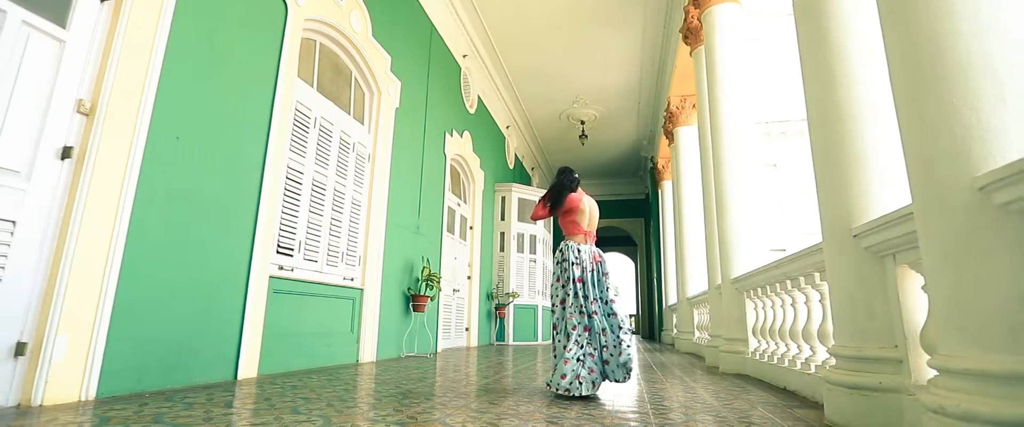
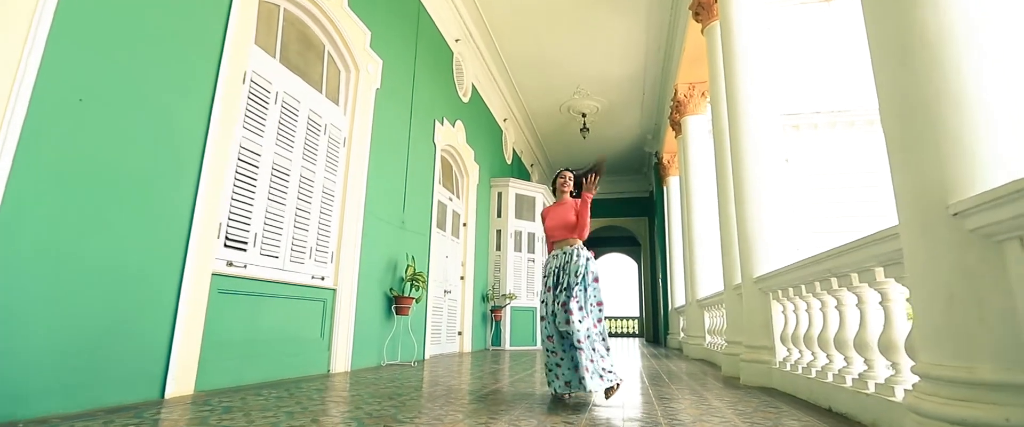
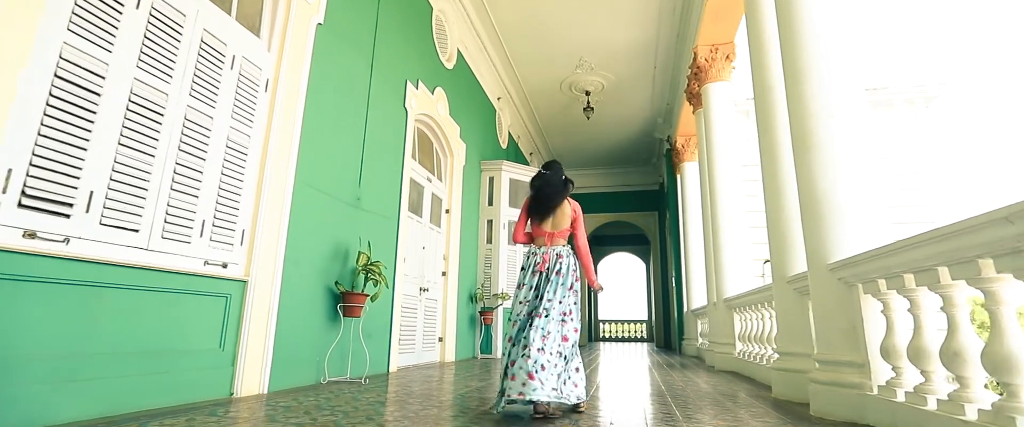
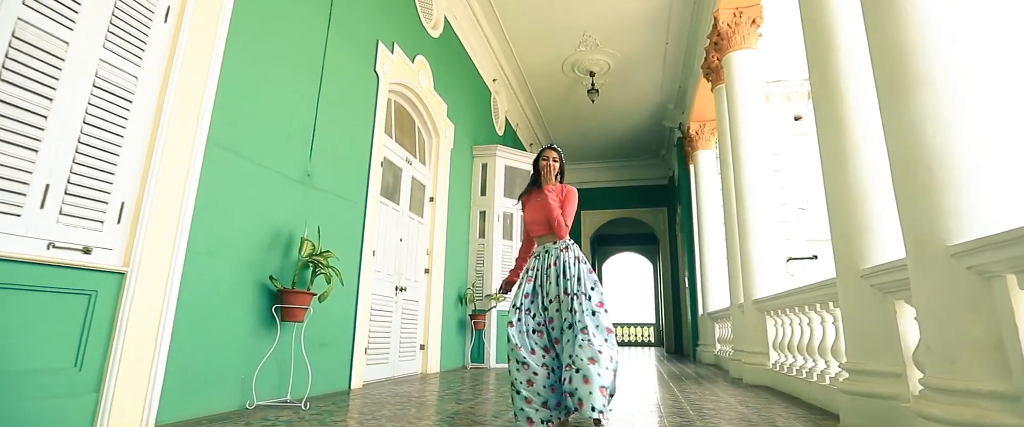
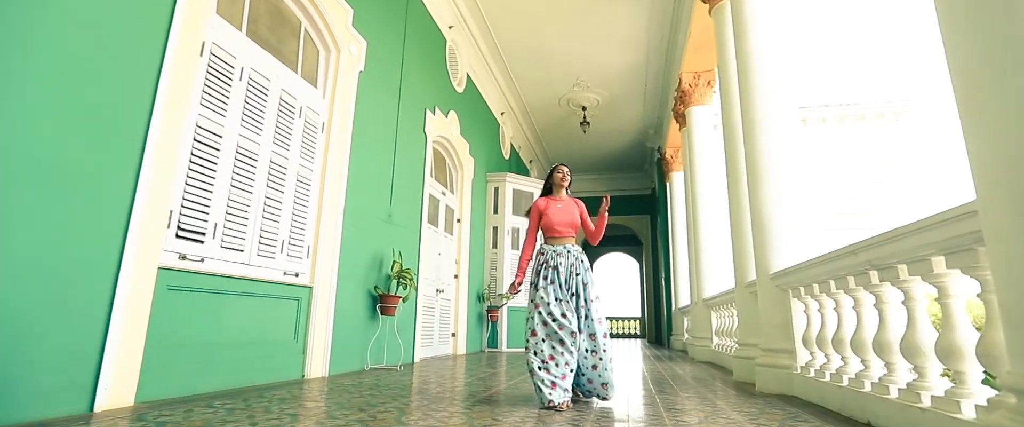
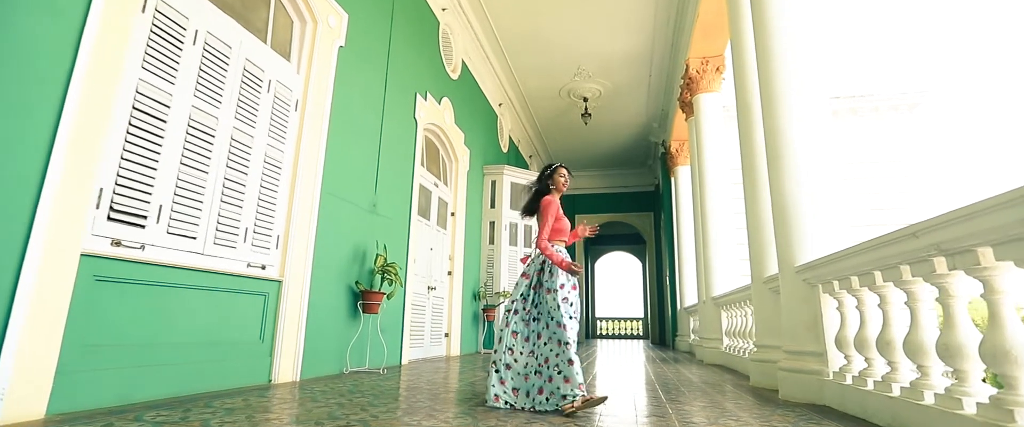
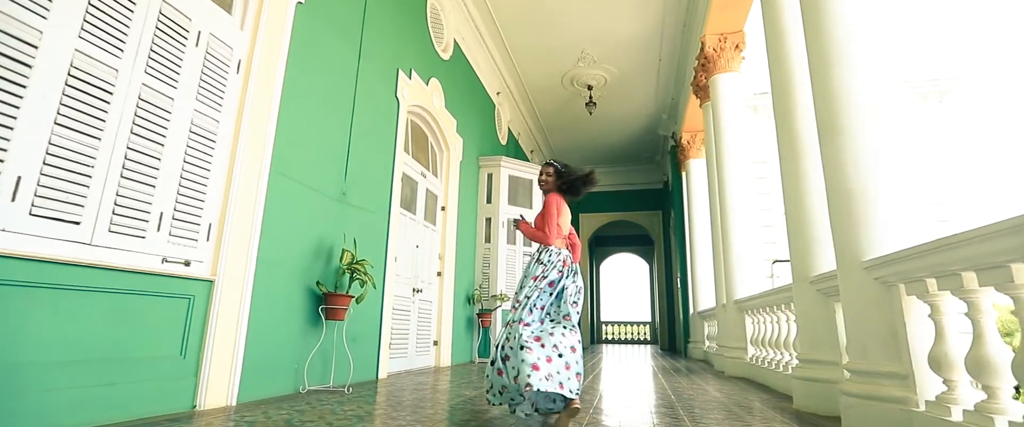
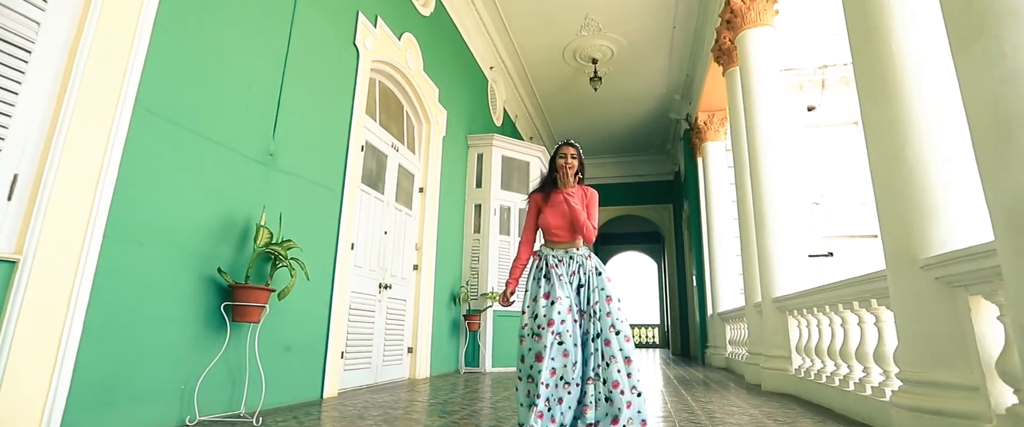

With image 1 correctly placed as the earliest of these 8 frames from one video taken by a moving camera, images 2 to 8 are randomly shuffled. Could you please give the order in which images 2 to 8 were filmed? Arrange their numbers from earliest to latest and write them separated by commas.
2, 5, 6, 3, 7, 4, 8
